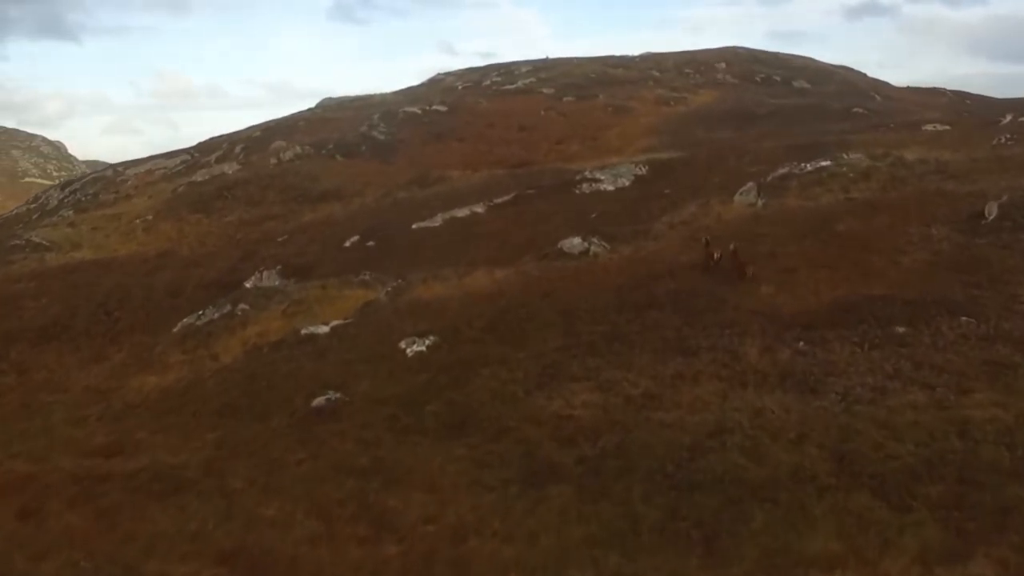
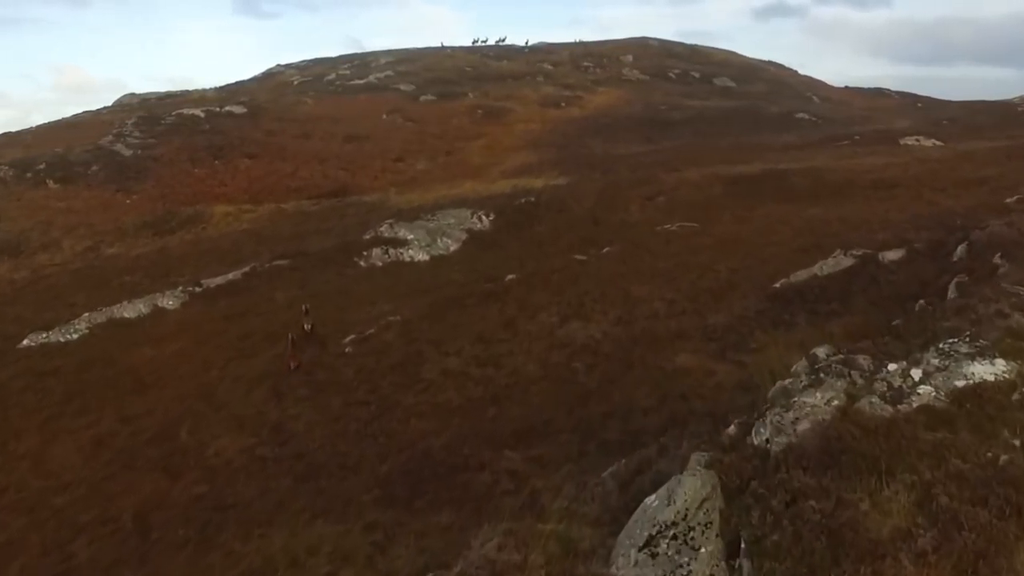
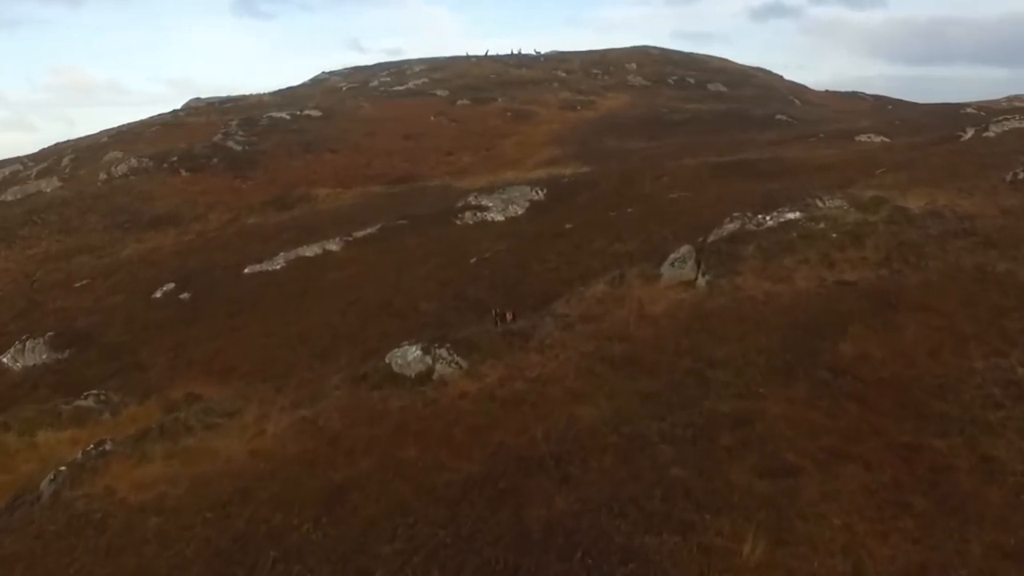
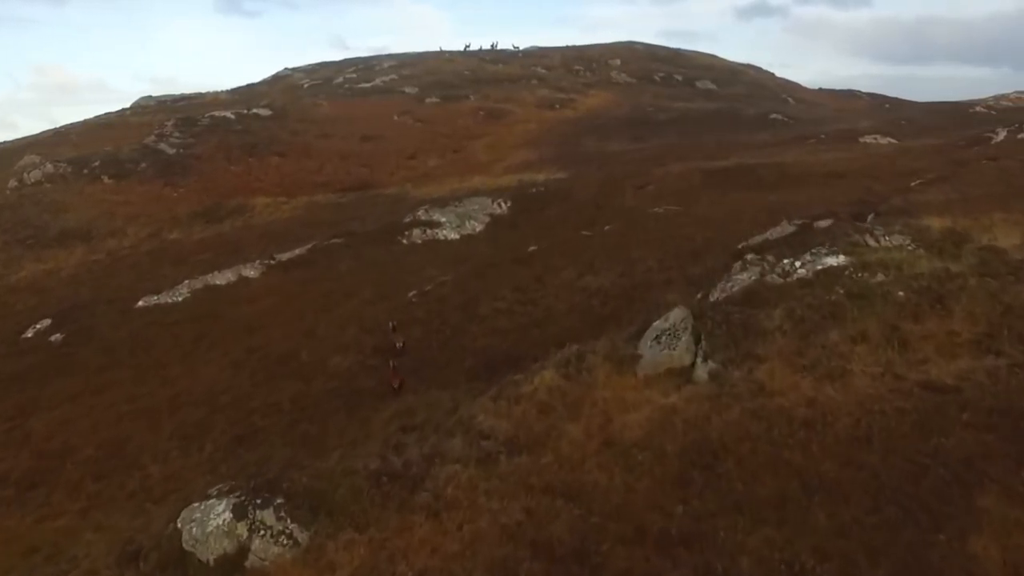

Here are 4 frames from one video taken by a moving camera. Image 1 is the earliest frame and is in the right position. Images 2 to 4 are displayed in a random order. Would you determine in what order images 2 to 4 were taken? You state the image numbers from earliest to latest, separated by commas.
3, 4, 2
